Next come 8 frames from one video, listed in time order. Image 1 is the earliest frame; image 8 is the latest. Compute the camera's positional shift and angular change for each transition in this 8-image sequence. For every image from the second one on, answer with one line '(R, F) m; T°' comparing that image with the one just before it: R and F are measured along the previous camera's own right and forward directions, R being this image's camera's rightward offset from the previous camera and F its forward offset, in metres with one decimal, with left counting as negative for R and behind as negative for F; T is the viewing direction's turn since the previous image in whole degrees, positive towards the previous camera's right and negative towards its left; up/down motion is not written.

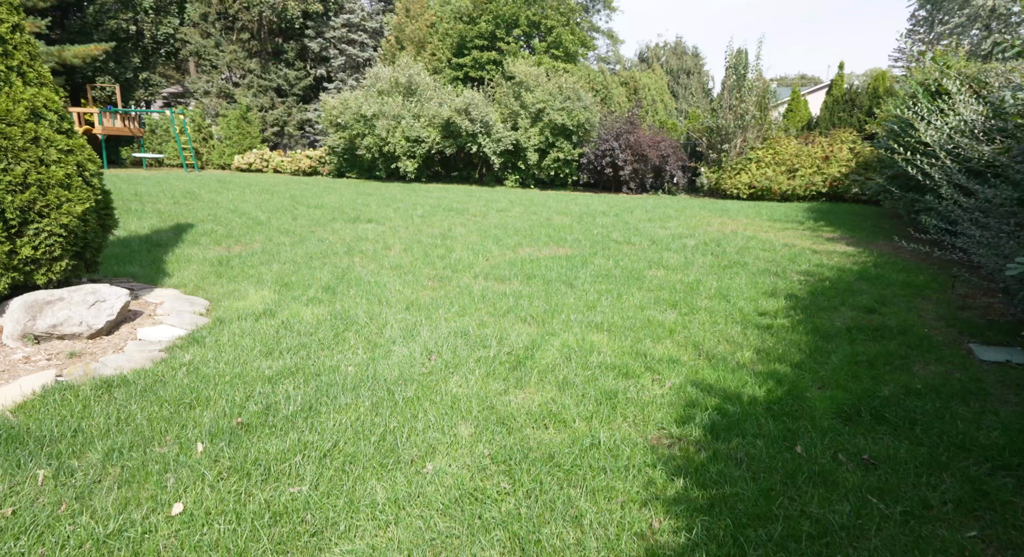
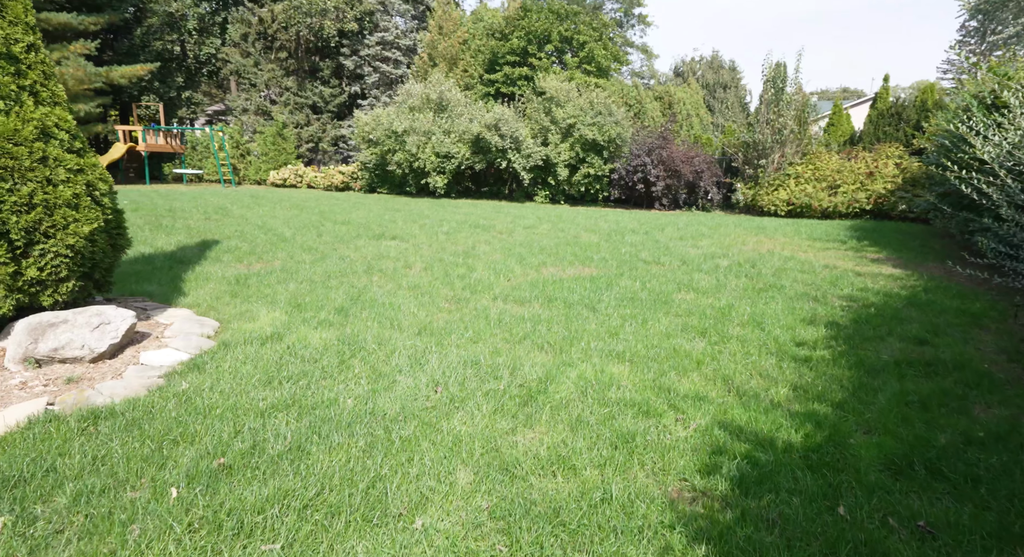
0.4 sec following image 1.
(+0.1, +0.2) m; -3°
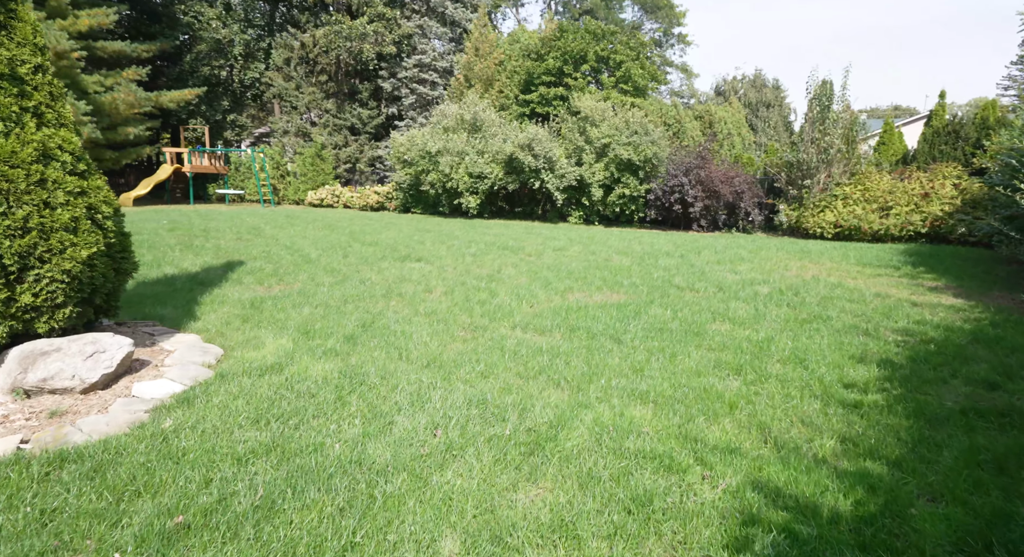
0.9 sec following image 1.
(+0.2, +0.3) m; -4°
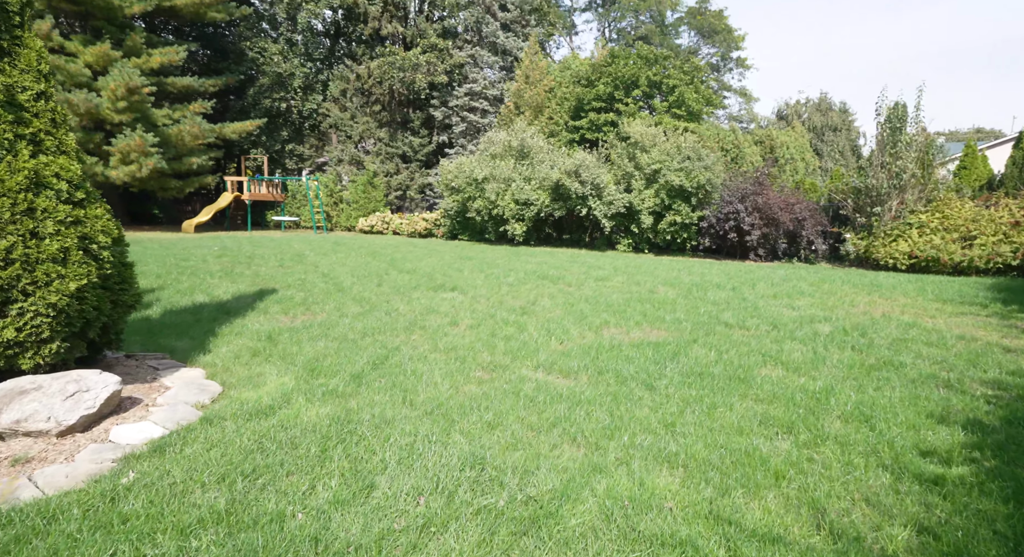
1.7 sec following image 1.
(+0.3, +0.5) m; -5°
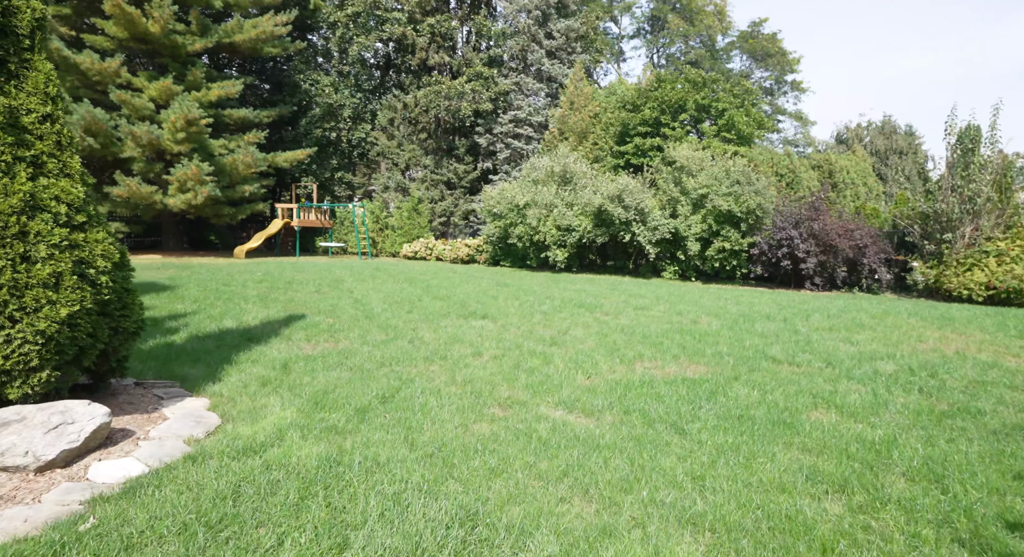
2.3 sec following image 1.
(+0.2, +0.4) m; -5°
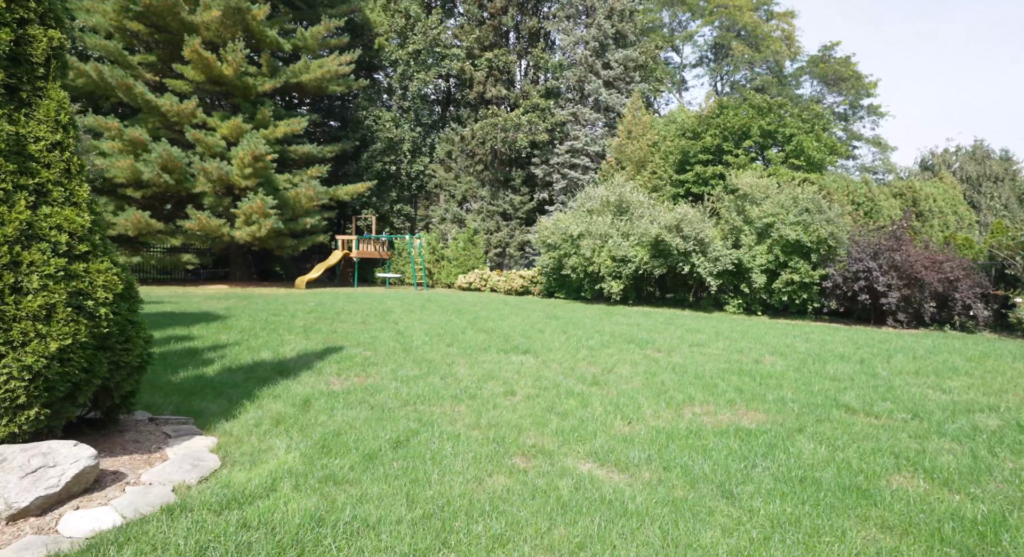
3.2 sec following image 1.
(+0.2, +0.4) m; -6°
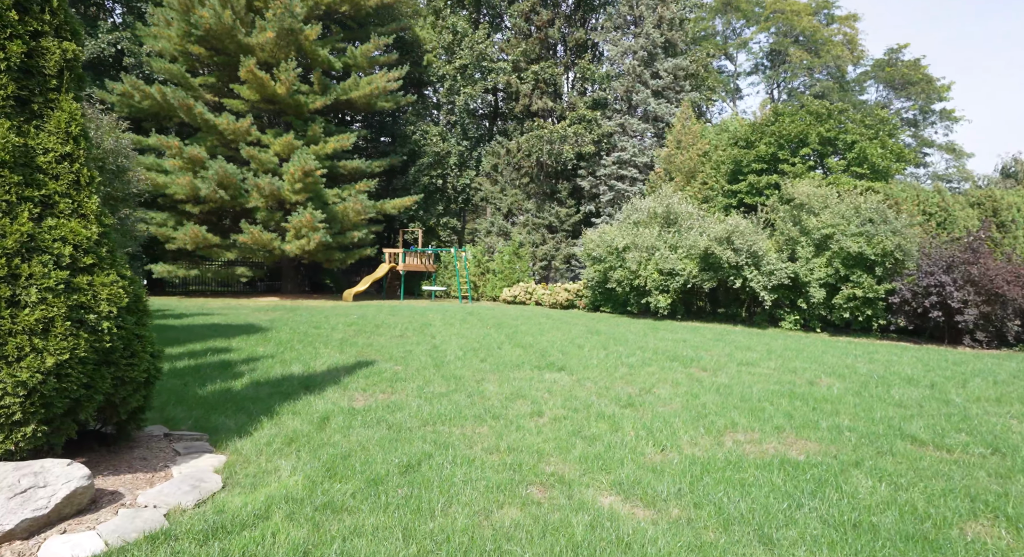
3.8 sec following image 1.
(+0.2, +0.3) m; -5°
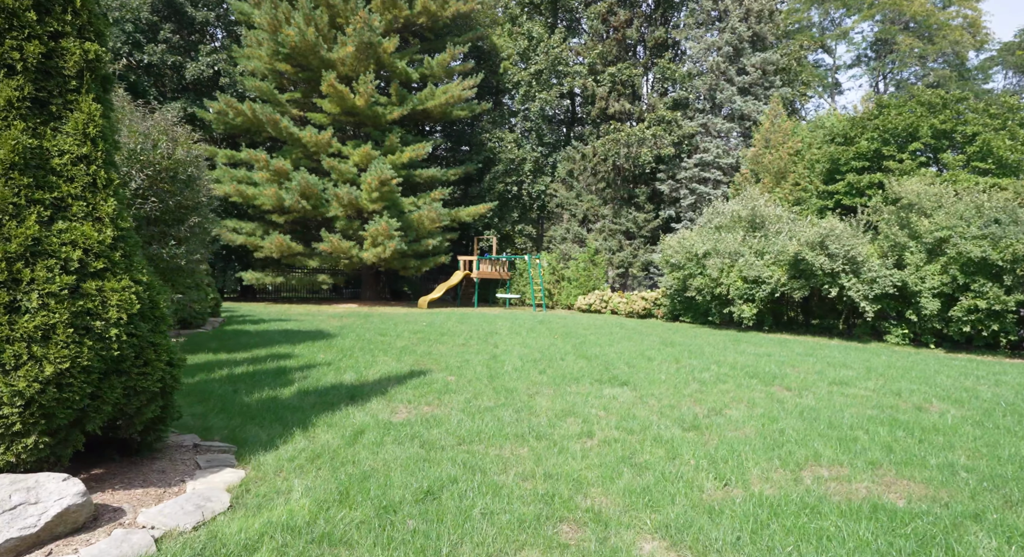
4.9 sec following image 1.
(+0.3, +0.5) m; -8°
